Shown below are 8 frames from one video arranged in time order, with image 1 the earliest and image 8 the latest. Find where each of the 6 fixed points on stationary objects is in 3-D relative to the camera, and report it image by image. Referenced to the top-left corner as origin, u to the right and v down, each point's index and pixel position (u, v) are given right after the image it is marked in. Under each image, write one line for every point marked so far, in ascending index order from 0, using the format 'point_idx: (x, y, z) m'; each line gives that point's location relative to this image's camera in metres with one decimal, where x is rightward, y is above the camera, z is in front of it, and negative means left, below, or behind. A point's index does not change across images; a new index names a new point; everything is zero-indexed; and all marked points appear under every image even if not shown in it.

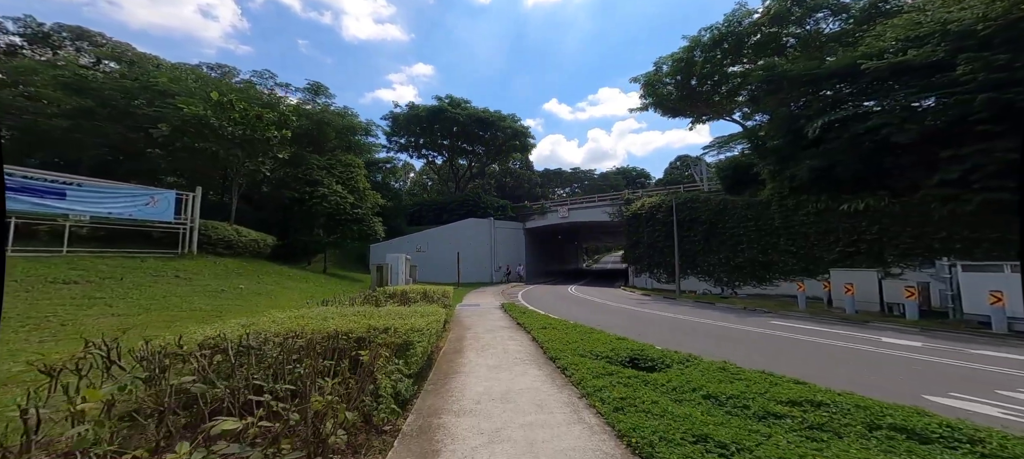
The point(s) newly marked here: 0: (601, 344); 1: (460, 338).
0: (+2.2, -2.8, +9.2) m
1: (-1.6, -3.3, +11.5) m
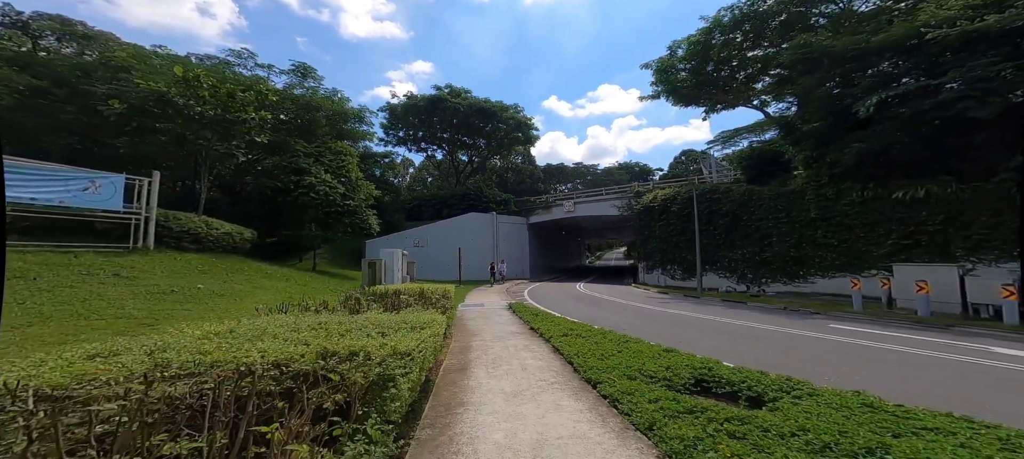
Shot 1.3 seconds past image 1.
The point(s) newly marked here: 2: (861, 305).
0: (+2.6, -2.4, +7.0) m
1: (-1.2, -2.9, +9.3) m
2: (+12.9, -2.8, +14.1) m
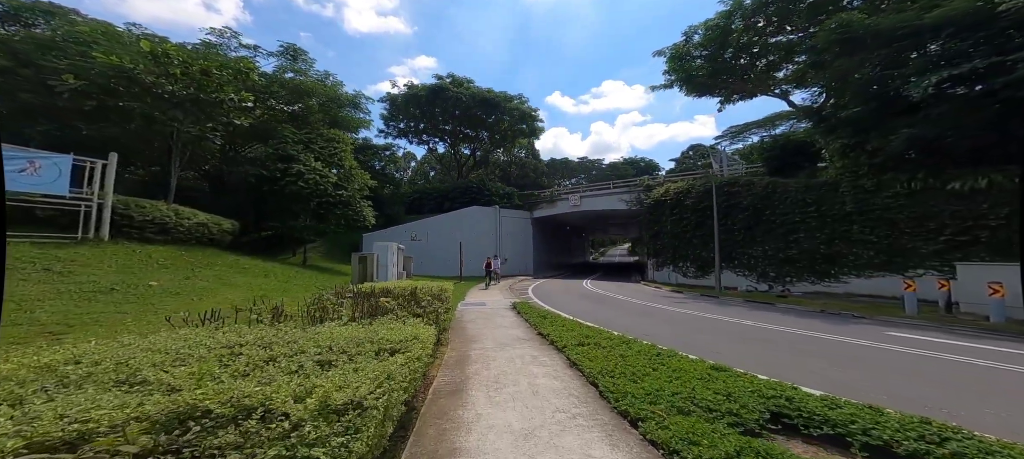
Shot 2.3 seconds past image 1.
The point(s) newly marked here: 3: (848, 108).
0: (+2.7, -2.2, +5.4) m
1: (-1.1, -2.7, +7.7) m
2: (+13.1, -2.6, +12.4) m
3: (+14.7, +5.3, +16.7) m
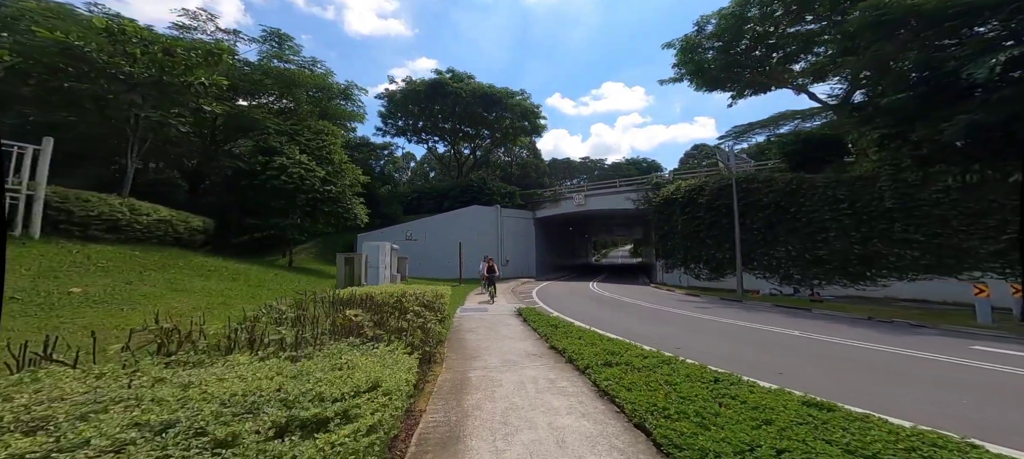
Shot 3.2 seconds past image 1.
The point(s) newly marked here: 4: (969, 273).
0: (+2.9, -2.0, +3.6) m
1: (-0.9, -2.5, +6.0) m
2: (+13.3, -2.4, +10.6) m
3: (+14.9, +5.4, +15.0) m
4: (+17.7, -1.6, +14.9) m
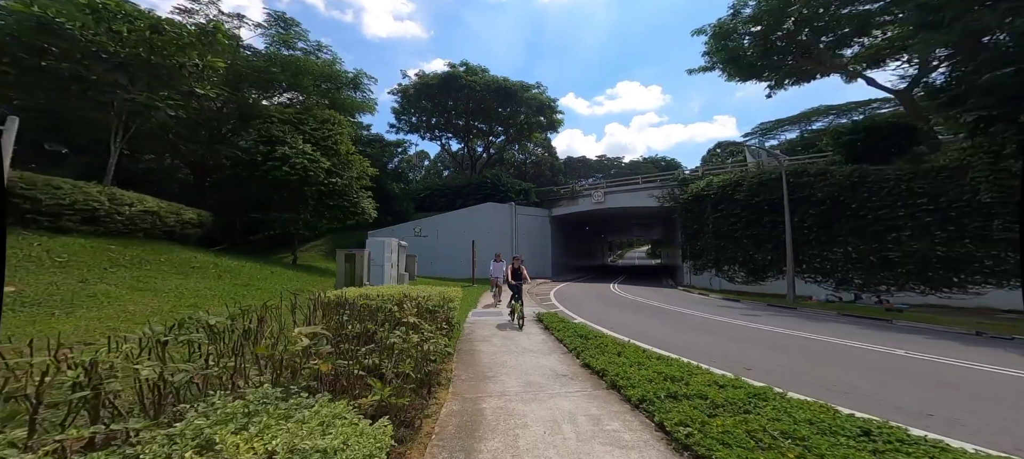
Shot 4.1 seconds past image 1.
0: (+3.1, -1.8, +1.9) m
1: (-0.5, -2.3, +4.3) m
2: (+13.8, -2.3, +8.5) m
3: (+15.6, +5.6, +12.8) m
4: (+18.3, -1.5, +12.5) m
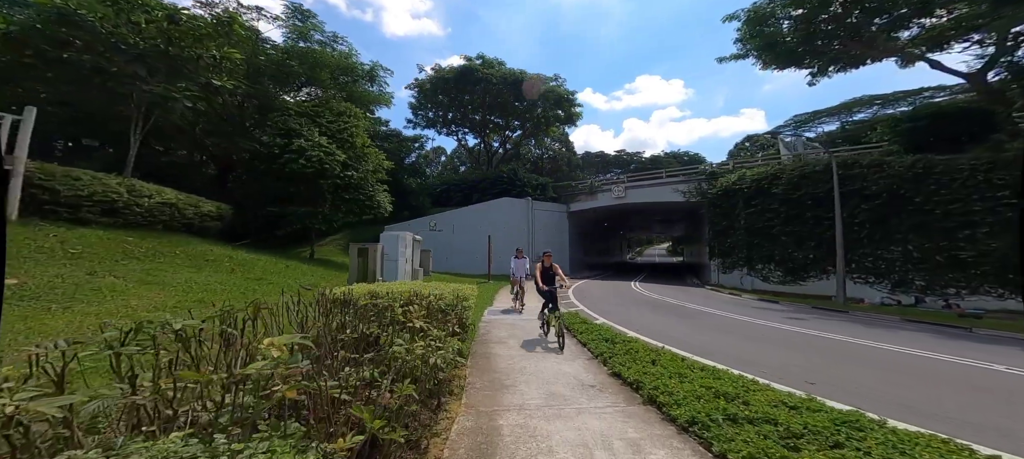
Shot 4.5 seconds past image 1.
0: (+3.2, -1.7, +1.1) m
1: (-0.3, -2.2, +3.7) m
2: (+14.2, -2.2, +7.2) m
3: (+16.3, +5.7, +11.4) m
4: (+18.9, -1.4, +11.0) m
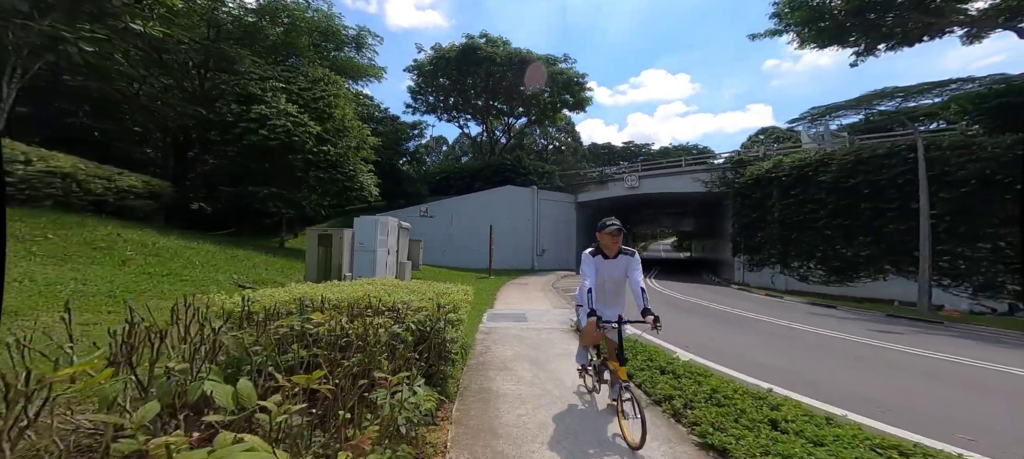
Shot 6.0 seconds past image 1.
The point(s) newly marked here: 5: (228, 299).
0: (+3.4, -1.5, -1.8) m
1: (-0.2, -1.9, +0.9) m
2: (+14.3, -2.0, +4.3) m
3: (+16.5, +5.9, +8.3) m
4: (+19.1, -1.2, +8.1) m
5: (-3.0, -0.8, +4.3) m
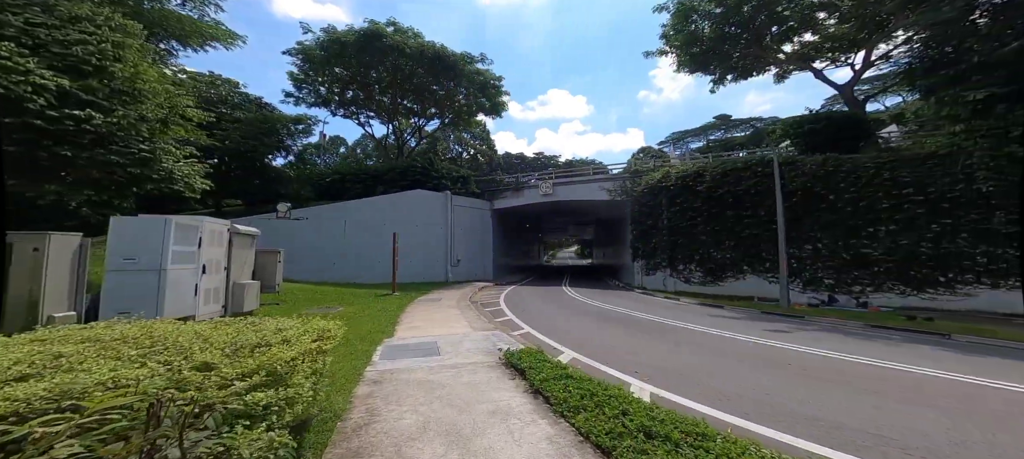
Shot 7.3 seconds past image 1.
0: (+4.1, -1.1, -3.7) m
1: (+0.1, -1.6, -1.9) m
2: (+13.5, -1.8, +4.7) m
3: (+14.6, +6.0, +9.3) m
4: (+17.3, -1.1, +9.5) m
5: (-3.4, -0.6, +0.8) m
